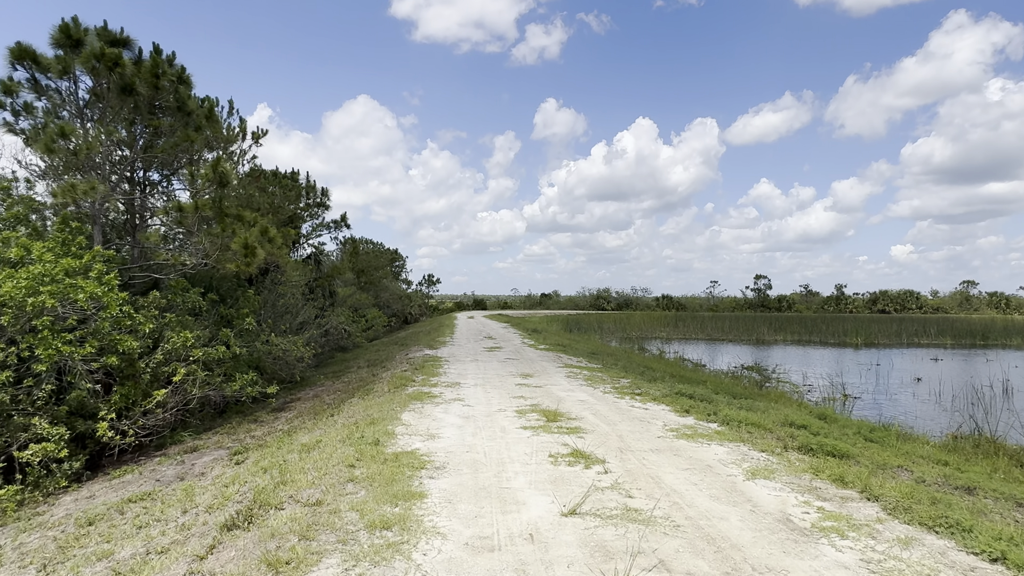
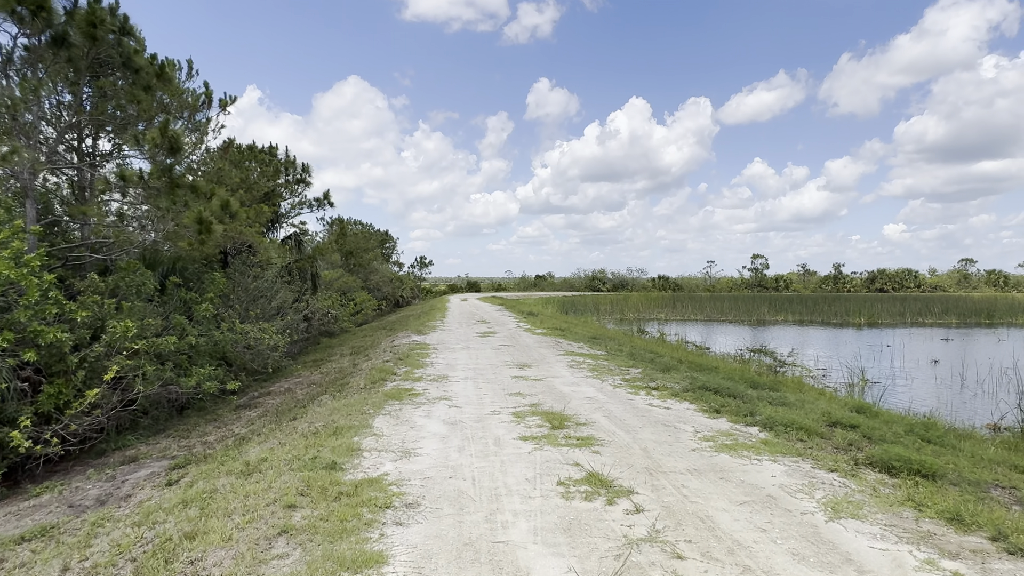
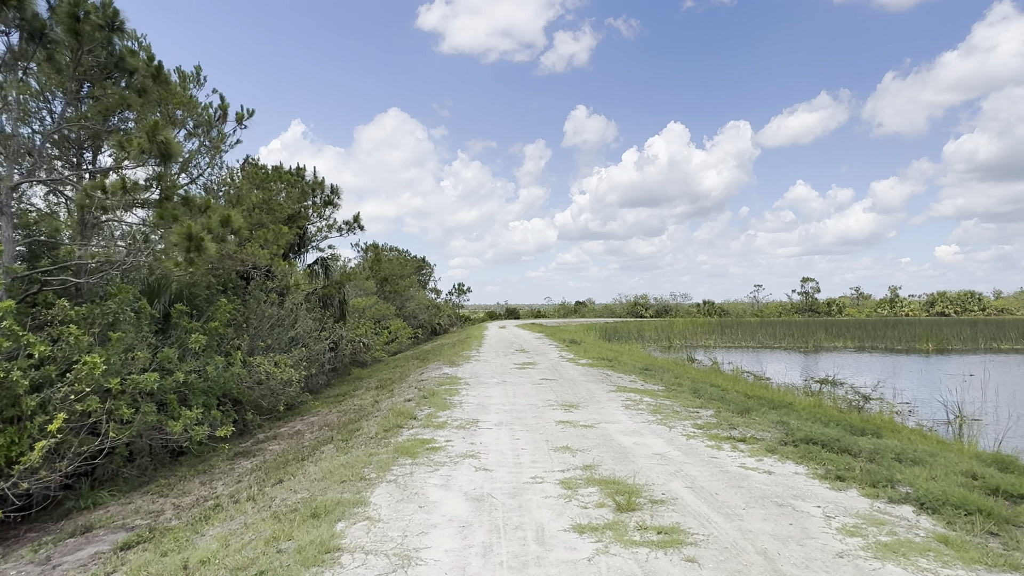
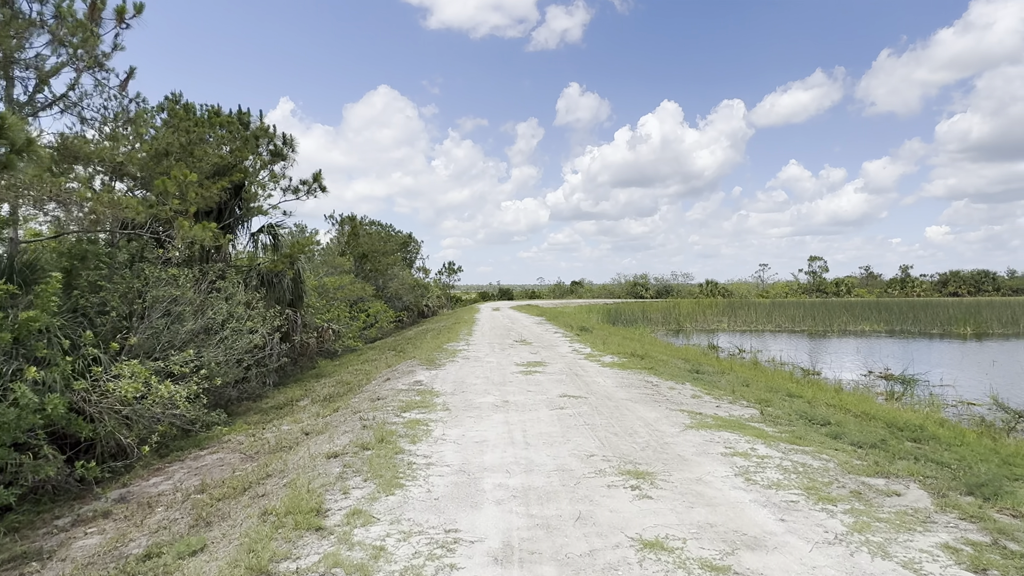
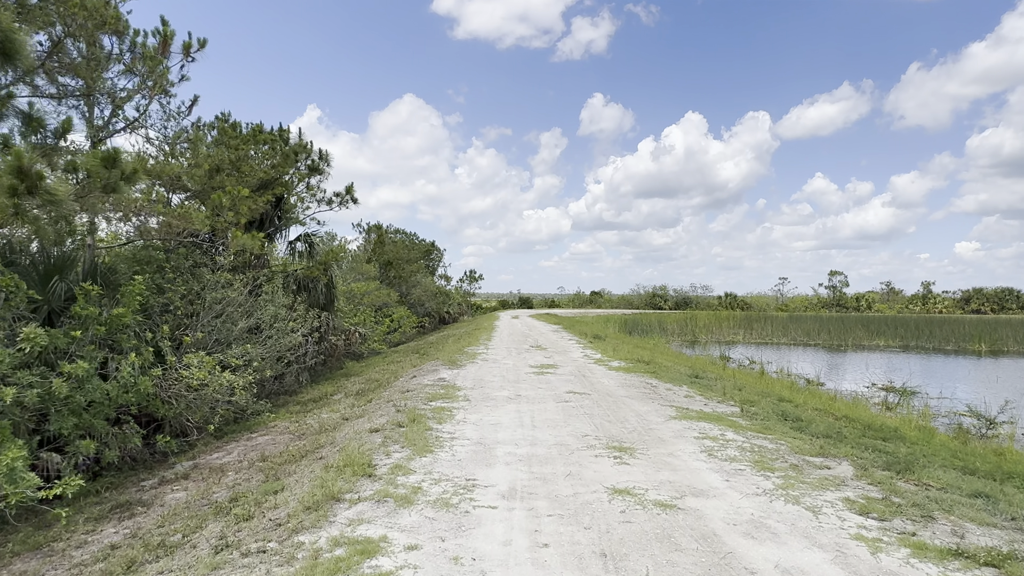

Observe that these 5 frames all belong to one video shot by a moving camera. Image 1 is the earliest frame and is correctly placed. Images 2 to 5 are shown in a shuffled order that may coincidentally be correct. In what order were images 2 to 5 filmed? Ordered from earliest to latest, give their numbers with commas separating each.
2, 3, 5, 4
